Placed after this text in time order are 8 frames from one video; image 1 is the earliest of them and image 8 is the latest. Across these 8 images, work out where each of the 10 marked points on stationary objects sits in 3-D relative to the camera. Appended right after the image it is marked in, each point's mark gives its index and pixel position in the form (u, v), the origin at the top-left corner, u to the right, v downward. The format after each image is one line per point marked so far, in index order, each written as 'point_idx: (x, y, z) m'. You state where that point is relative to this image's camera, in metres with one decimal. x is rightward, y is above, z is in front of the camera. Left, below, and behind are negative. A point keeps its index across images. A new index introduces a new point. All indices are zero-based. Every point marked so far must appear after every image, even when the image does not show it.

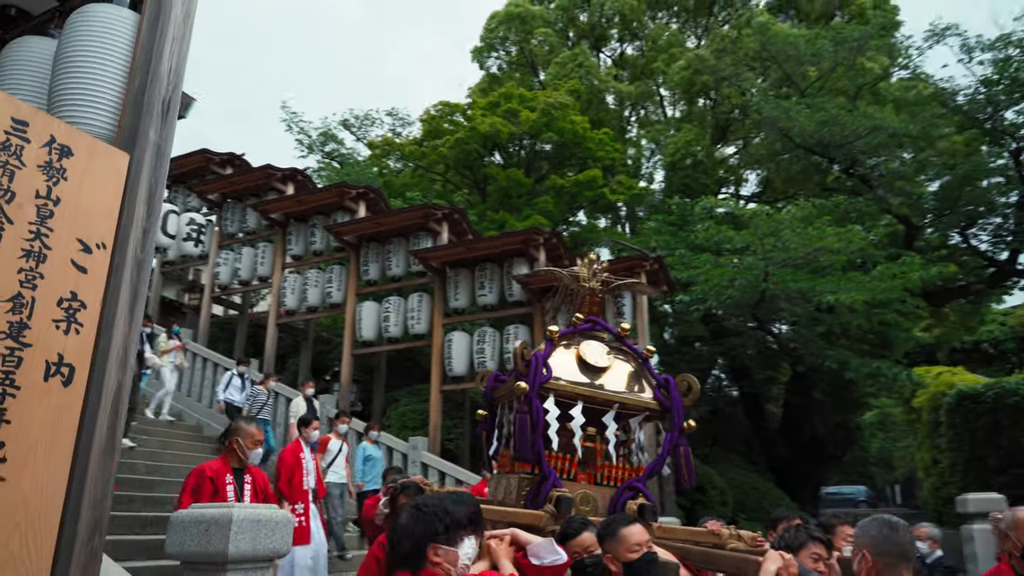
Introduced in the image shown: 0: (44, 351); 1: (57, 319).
0: (-1.6, -0.2, +2.4) m
1: (-1.6, -0.1, +2.5) m
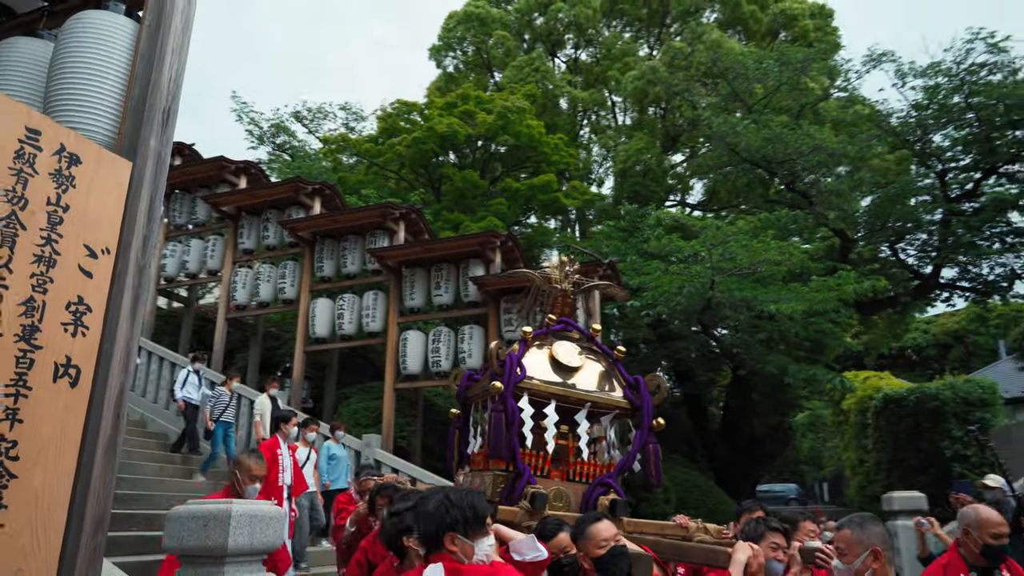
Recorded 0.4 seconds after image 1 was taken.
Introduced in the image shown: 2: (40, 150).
0: (-1.6, -0.2, +2.5) m
1: (-1.6, -0.1, +2.6) m
2: (-1.7, +0.5, +2.5) m
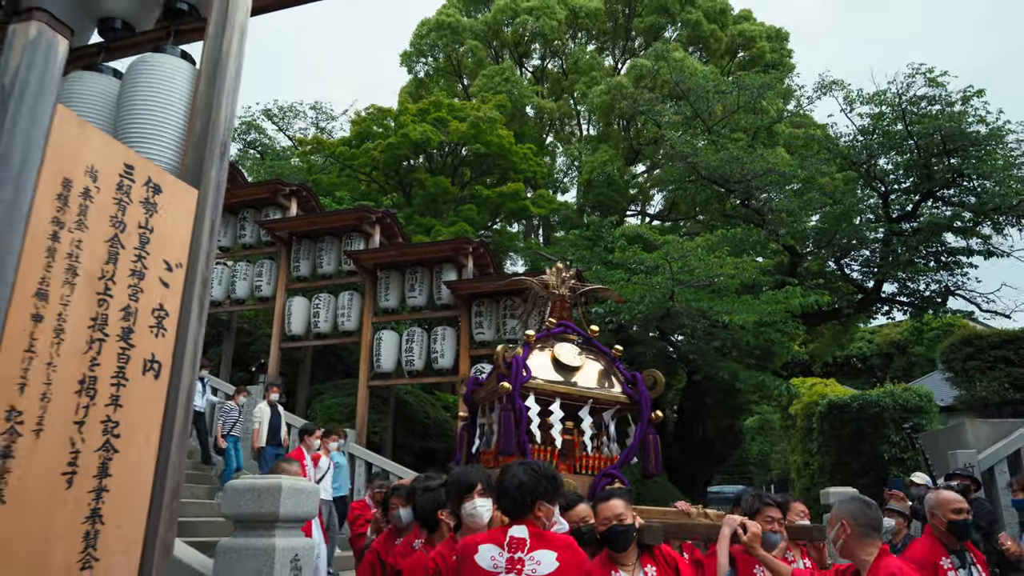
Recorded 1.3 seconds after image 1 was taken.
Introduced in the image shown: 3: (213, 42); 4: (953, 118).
0: (-1.6, -0.3, +3.0) m
1: (-1.6, -0.2, +3.1) m
2: (-1.6, +0.5, +3.1) m
3: (-1.6, +1.3, +3.8) m
4: (+9.1, +3.5, +14.8) m
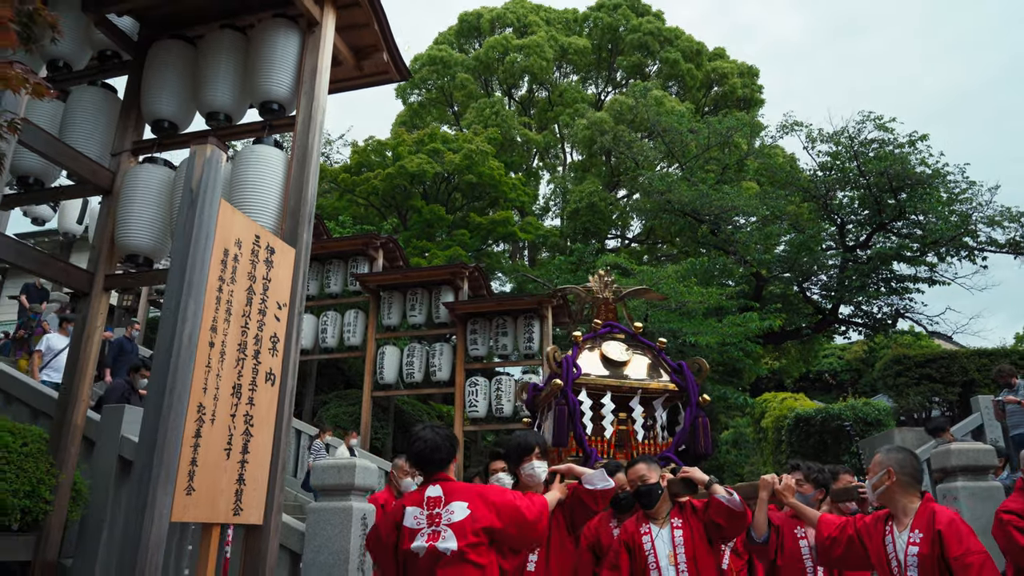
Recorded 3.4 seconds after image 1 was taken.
0: (-1.5, -0.5, +4.3) m
1: (-1.5, -0.4, +4.4) m
2: (-1.6, +0.2, +4.4) m
3: (-1.5, +1.1, +5.1) m
4: (+8.9, +3.0, +16.4) m
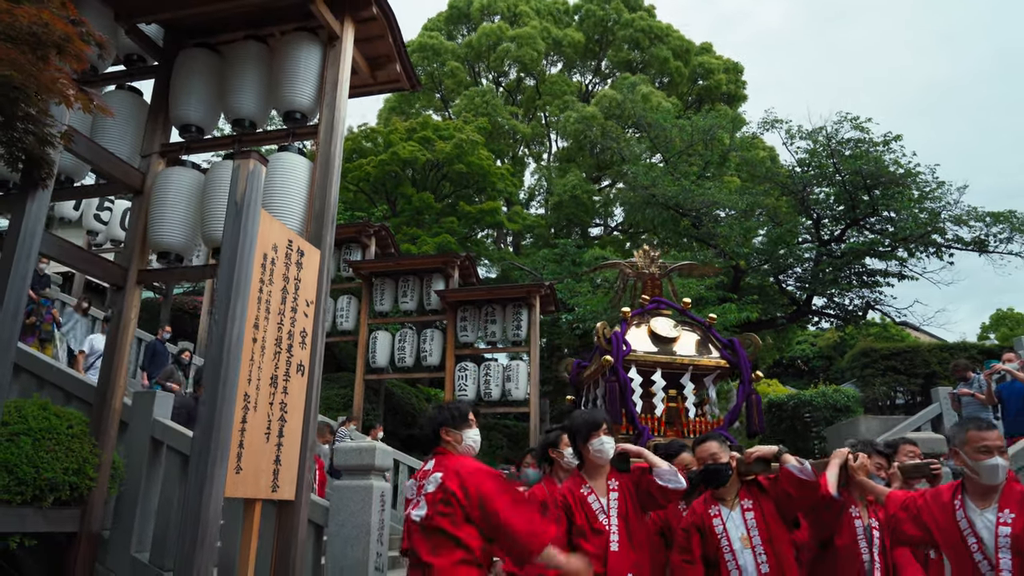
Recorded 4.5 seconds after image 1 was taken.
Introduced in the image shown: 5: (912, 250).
0: (-1.4, -0.5, +4.8) m
1: (-1.4, -0.4, +4.8) m
2: (-1.5, +0.2, +4.8) m
3: (-1.4, +1.1, +5.5) m
4: (+8.7, +3.1, +17.1) m
5: (+9.7, +0.9, +17.2) m
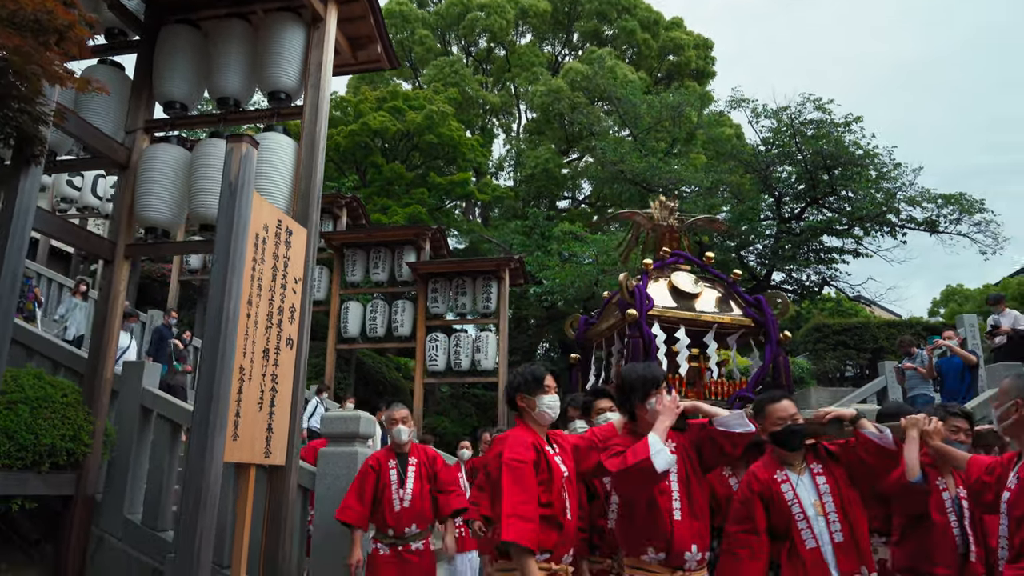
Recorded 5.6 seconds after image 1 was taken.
0: (-1.6, -0.3, +5.0) m
1: (-1.6, -0.2, +5.1) m
2: (-1.6, +0.4, +5.0) m
3: (-1.6, +1.3, +5.7) m
4: (+8.0, +3.7, +17.6) m
5: (+8.9, +1.5, +17.9) m
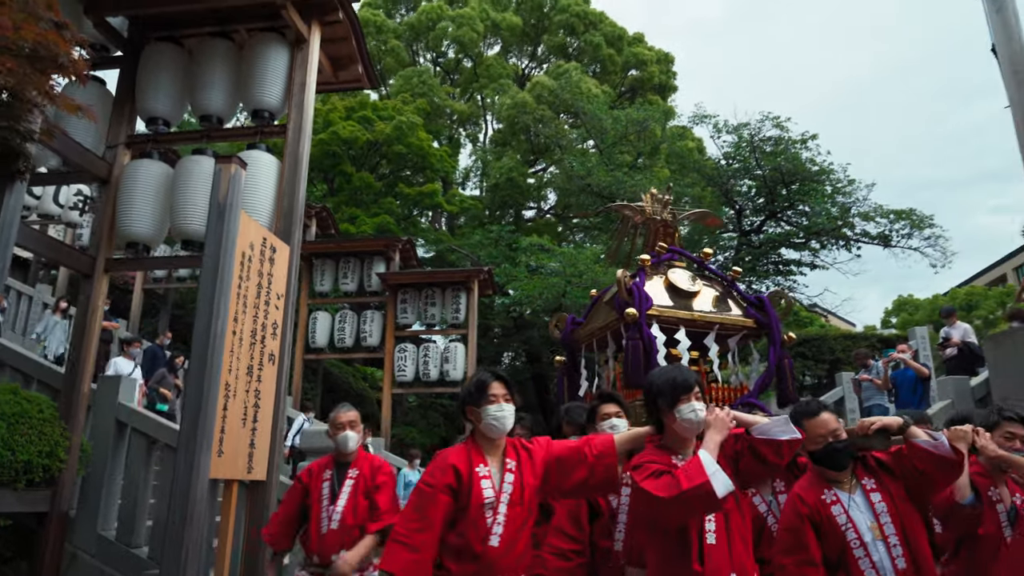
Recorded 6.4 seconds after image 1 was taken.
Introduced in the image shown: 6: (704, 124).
0: (-1.7, -0.4, +5.1) m
1: (-1.7, -0.3, +5.2) m
2: (-1.8, +0.3, +5.1) m
3: (-1.8, +1.1, +5.8) m
4: (+7.2, +3.4, +18.3) m
5: (+8.1, +1.2, +18.6) m
6: (+5.3, +4.5, +19.6) m
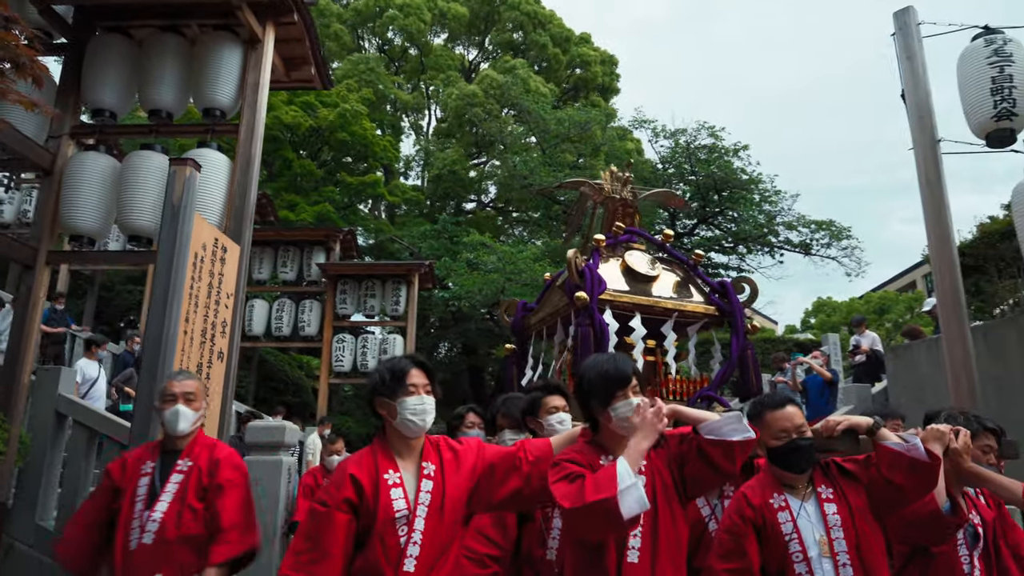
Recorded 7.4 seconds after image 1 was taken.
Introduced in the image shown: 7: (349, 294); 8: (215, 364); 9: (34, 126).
0: (-2.2, -0.4, +5.2) m
1: (-2.2, -0.3, +5.3) m
2: (-2.2, +0.3, +5.2) m
3: (-2.2, +1.2, +5.9) m
4: (+5.7, +3.3, +19.1) m
5: (+6.5, +1.1, +19.5) m
6: (+3.7, +4.5, +20.2) m
7: (-3.3, -0.1, +14.4) m
8: (-2.2, -0.6, +5.2) m
9: (-4.0, +1.3, +5.9) m
